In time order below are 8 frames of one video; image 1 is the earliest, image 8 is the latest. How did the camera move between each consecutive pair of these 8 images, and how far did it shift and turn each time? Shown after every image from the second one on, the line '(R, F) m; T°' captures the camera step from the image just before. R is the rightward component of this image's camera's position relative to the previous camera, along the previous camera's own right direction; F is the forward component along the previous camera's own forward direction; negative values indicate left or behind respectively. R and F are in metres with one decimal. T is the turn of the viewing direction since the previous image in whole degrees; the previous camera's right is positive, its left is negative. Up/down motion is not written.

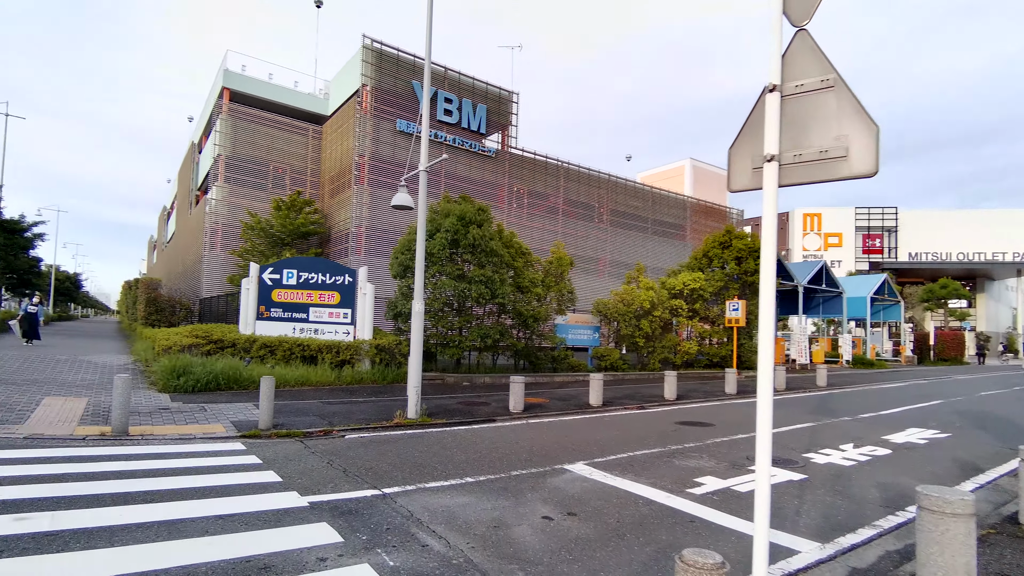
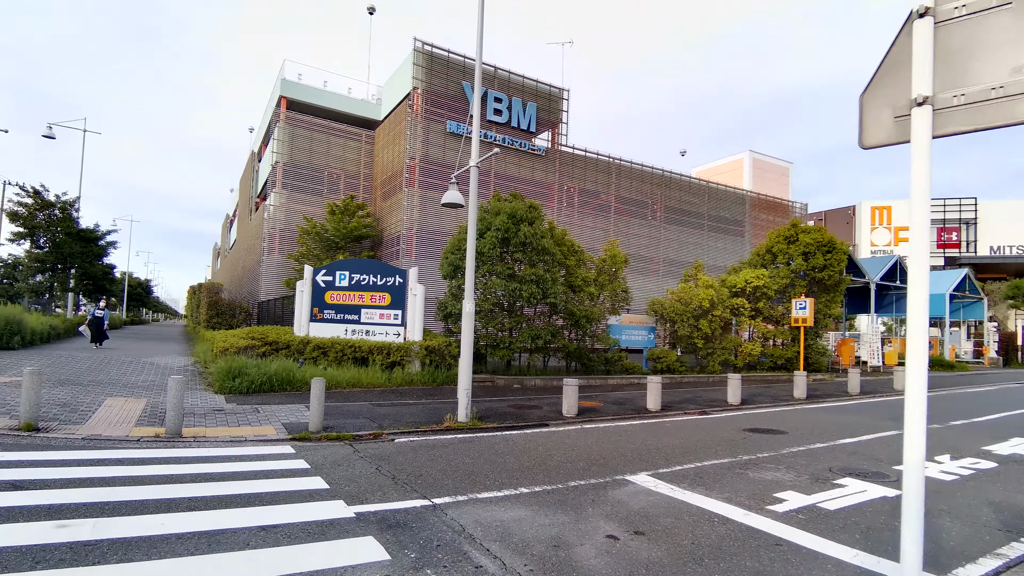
(-0.1, +0.4) m; -5°
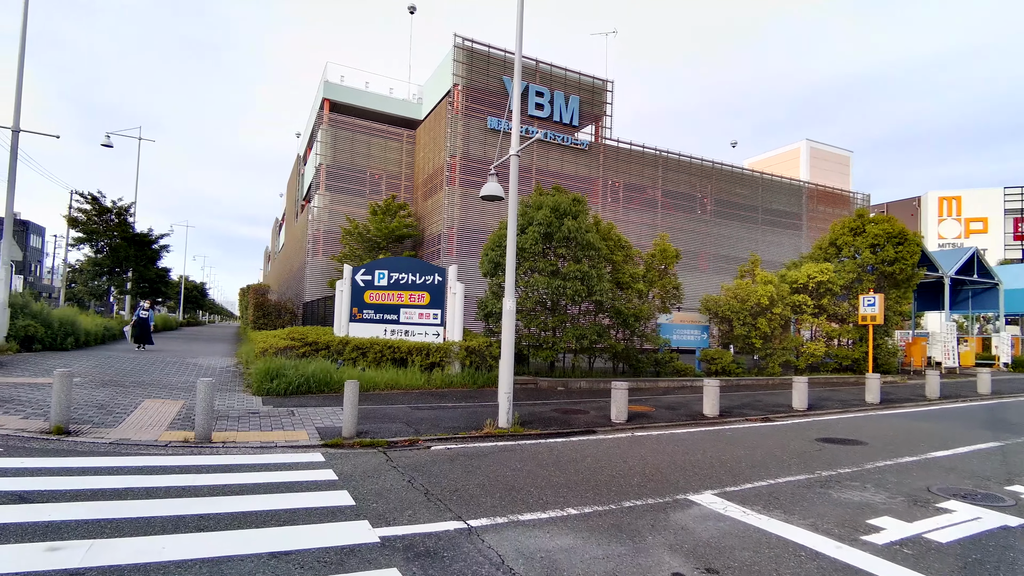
(0.0, +0.7) m; -4°
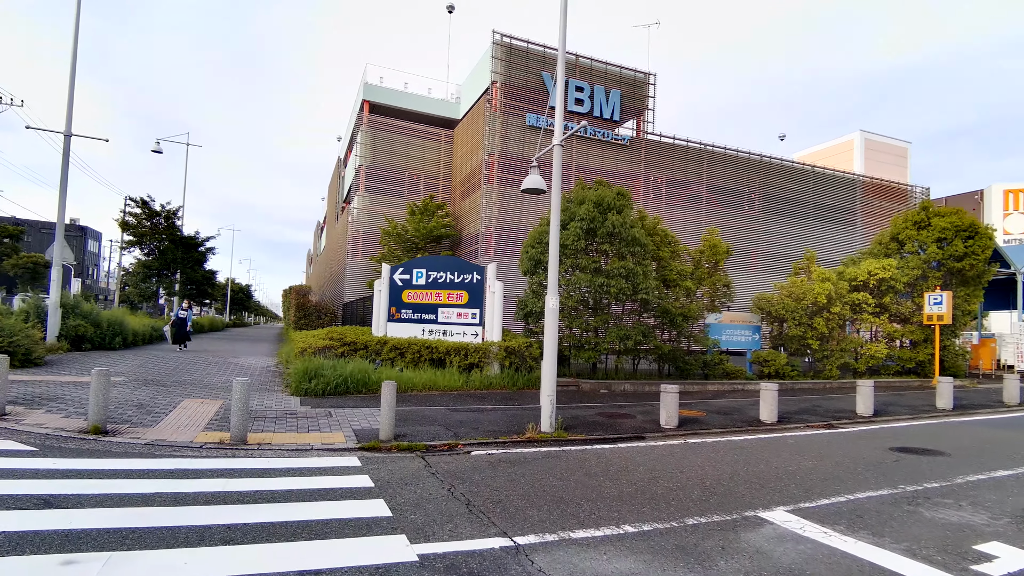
(-0.1, +0.5) m; -4°
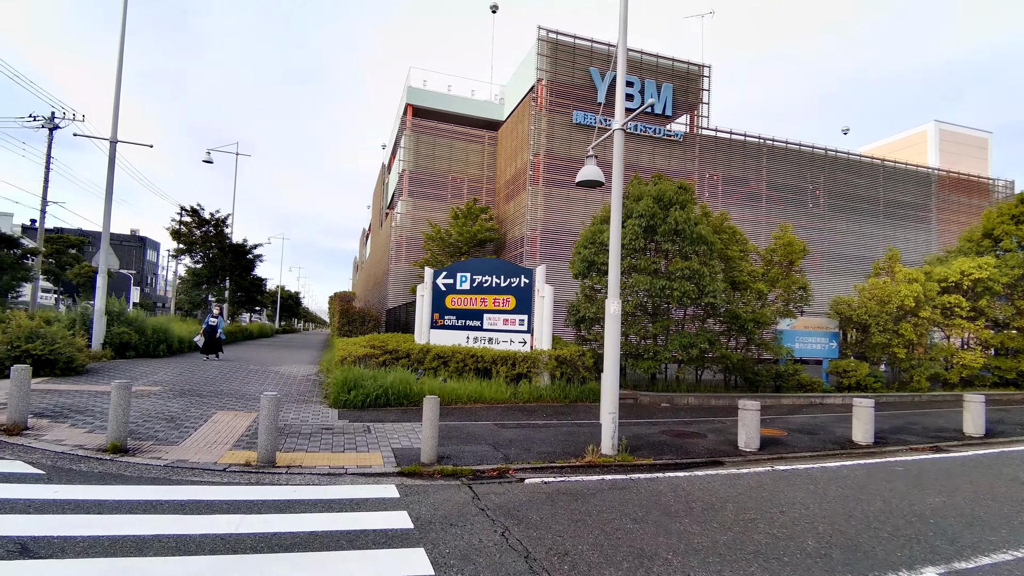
(-0.2, +1.0) m; -4°
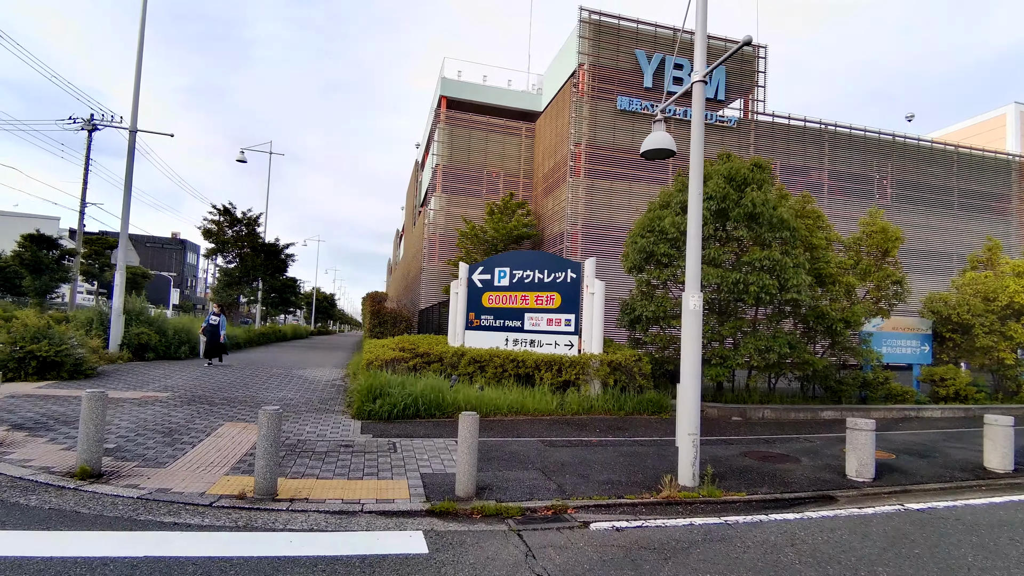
(-0.2, +1.4) m; -3°
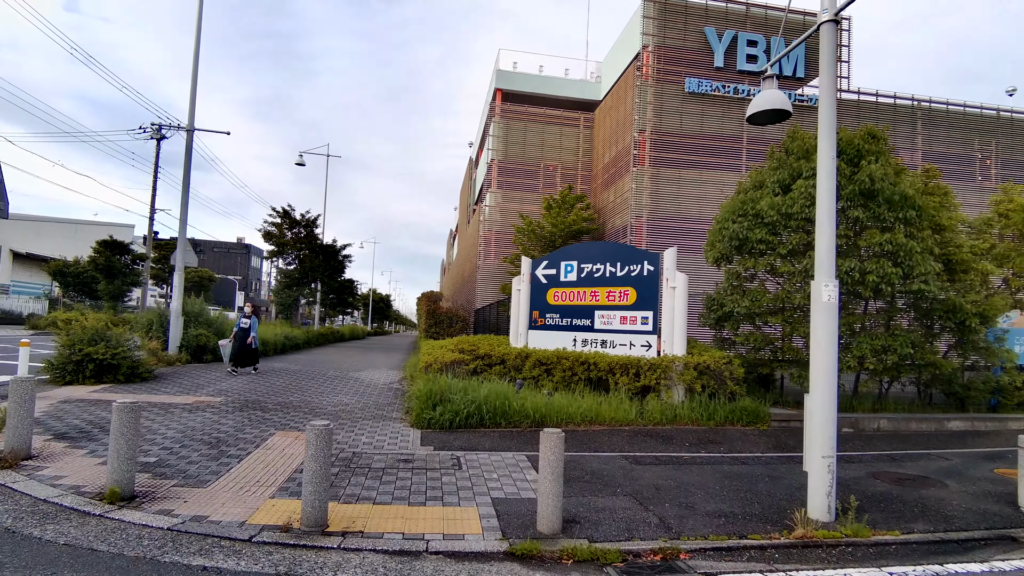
(-0.3, +1.0) m; -5°
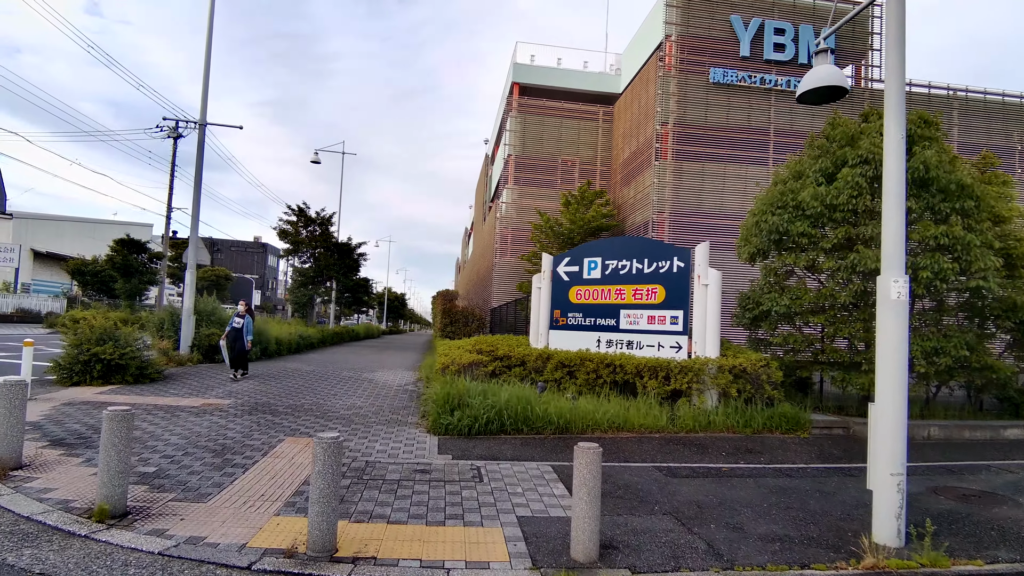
(-0.1, +0.5) m; -1°
